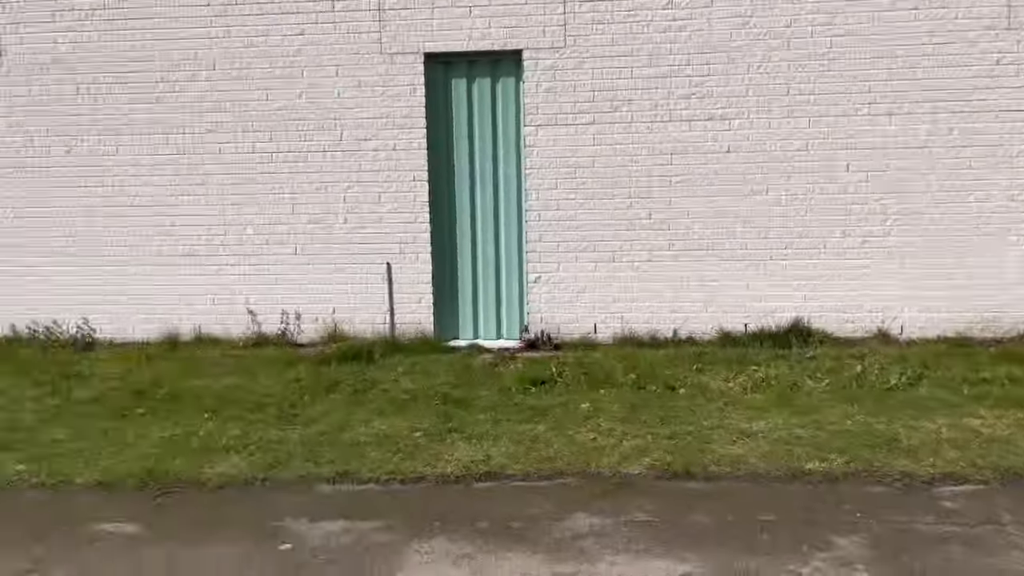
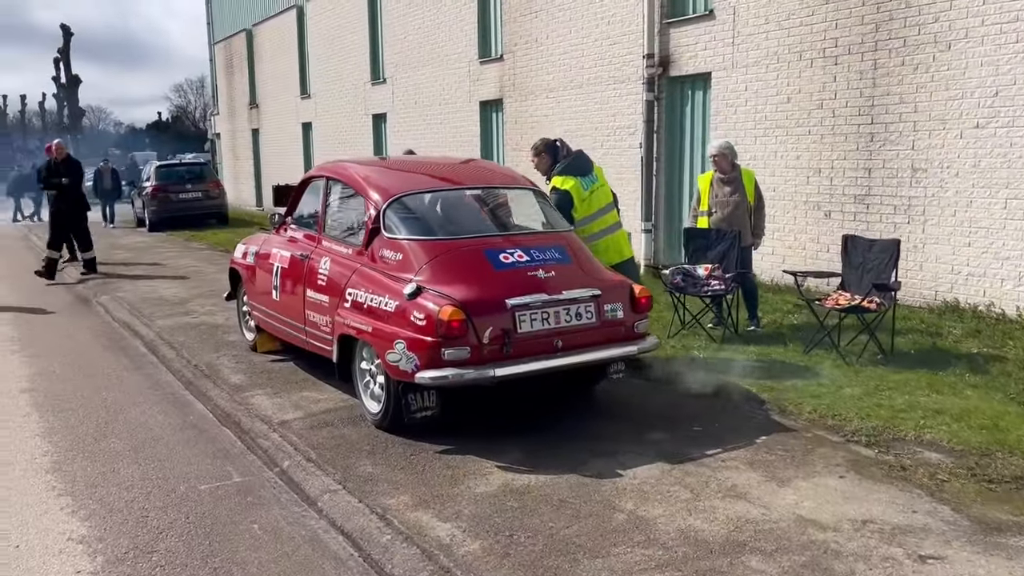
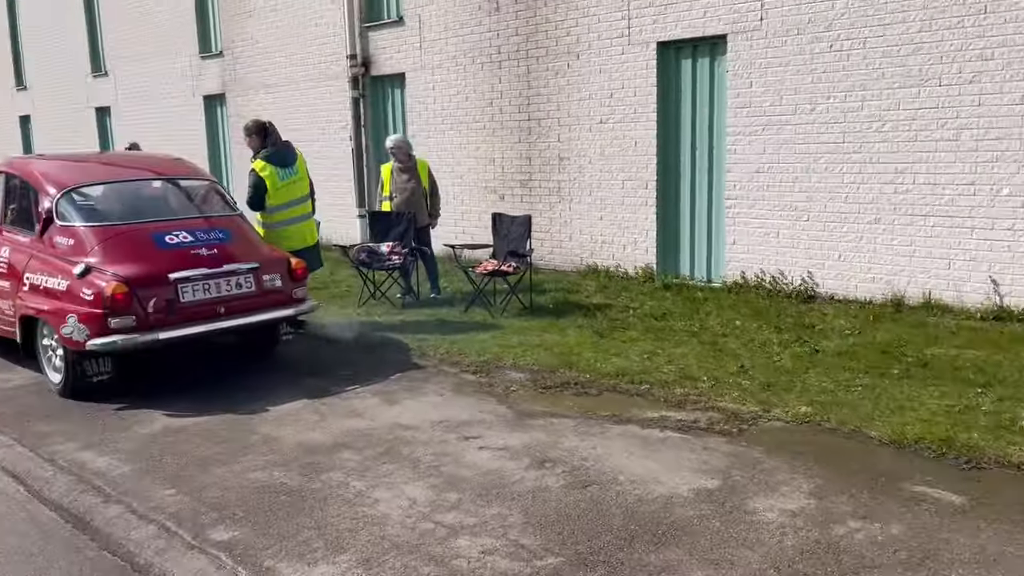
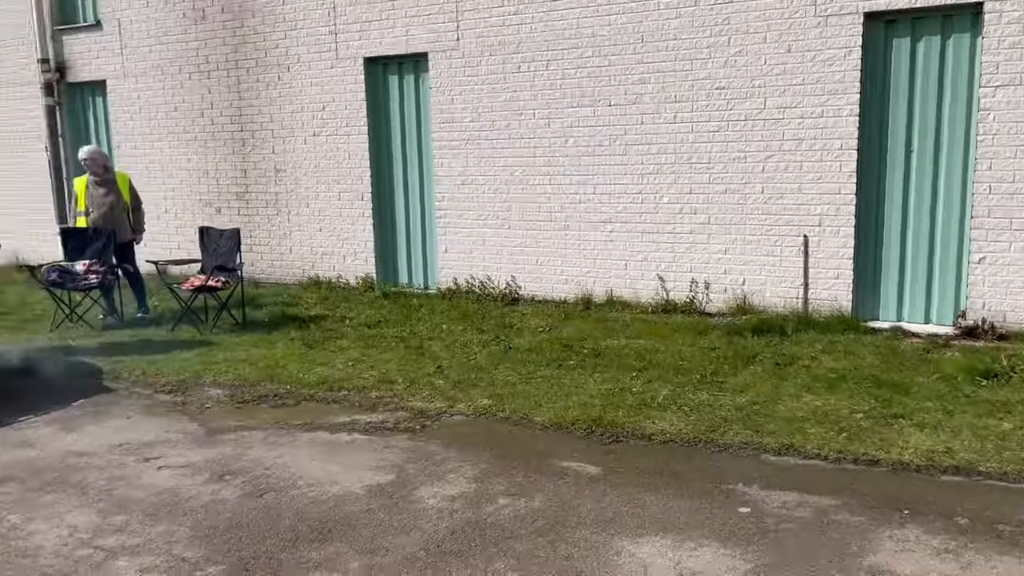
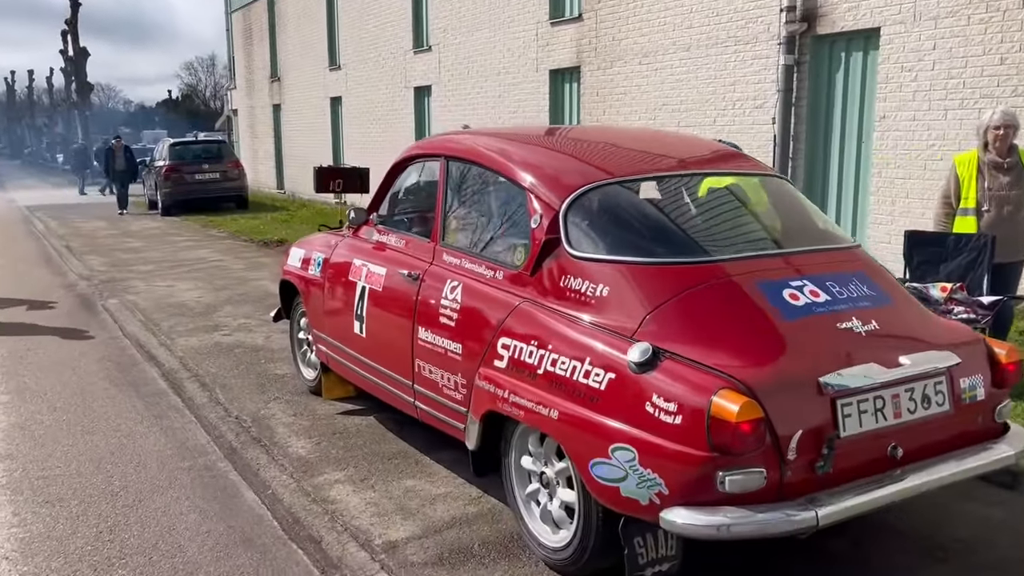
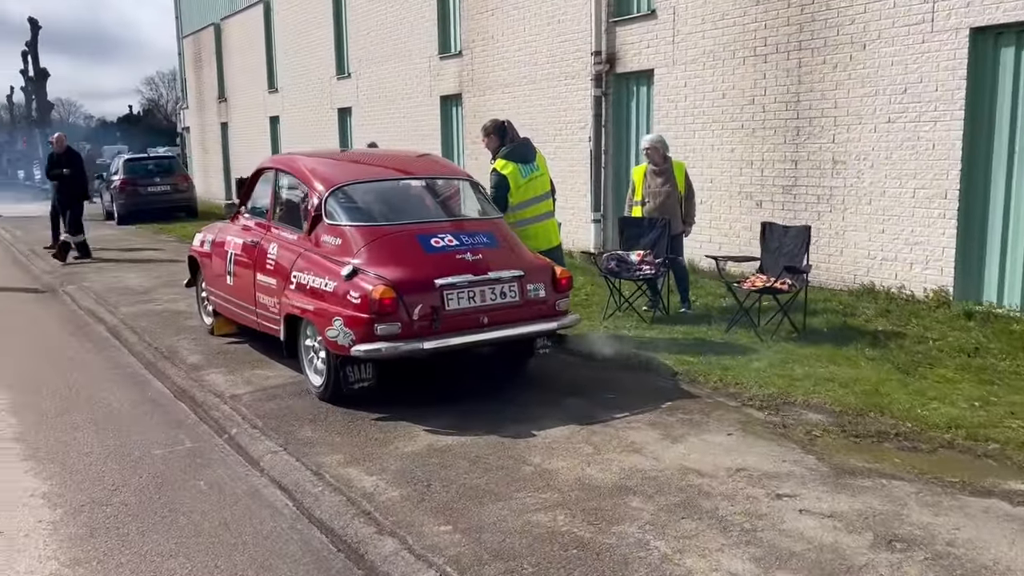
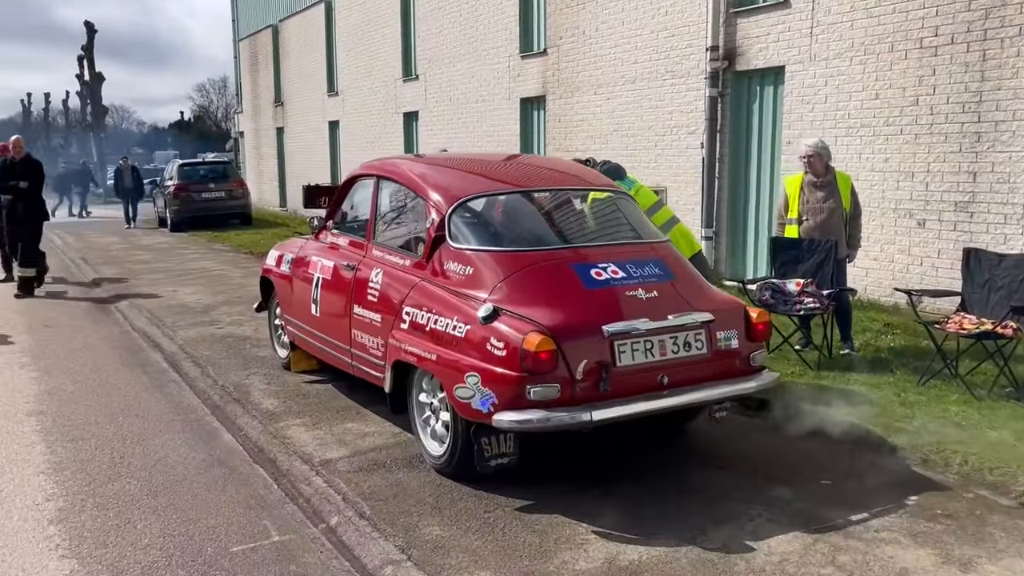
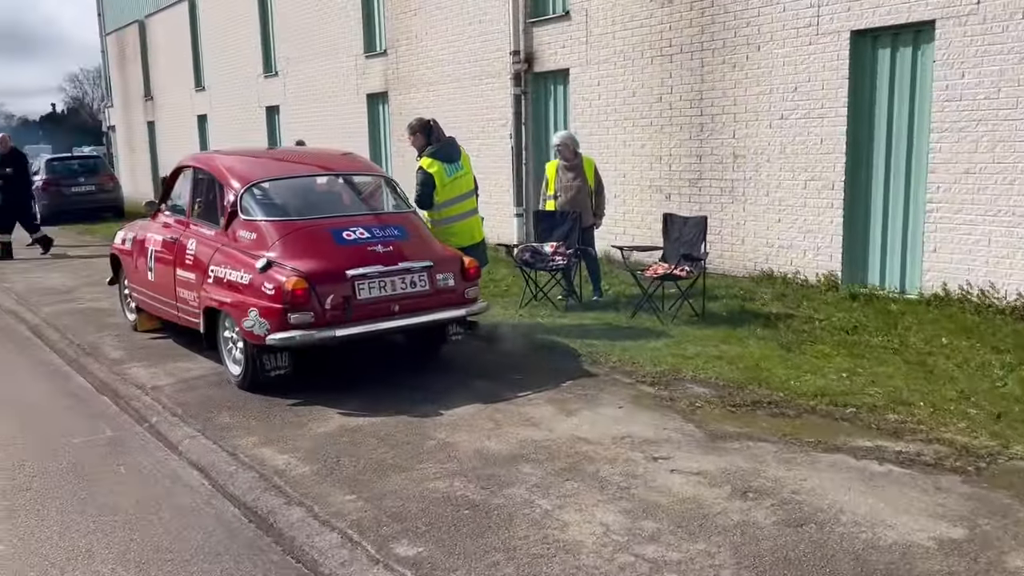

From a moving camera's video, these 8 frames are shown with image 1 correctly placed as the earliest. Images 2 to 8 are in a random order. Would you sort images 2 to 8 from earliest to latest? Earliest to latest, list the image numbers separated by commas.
4, 3, 8, 6, 2, 7, 5
